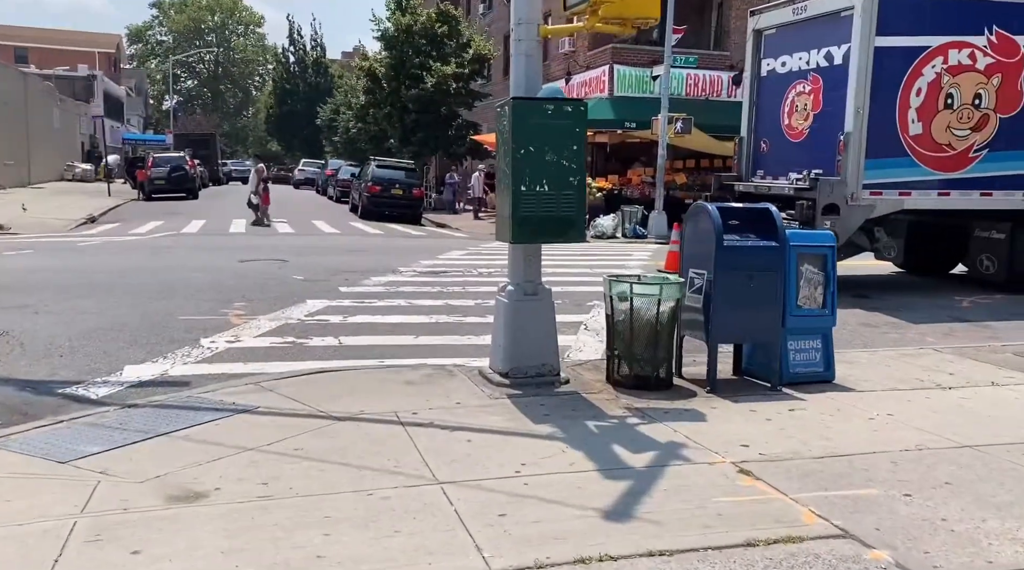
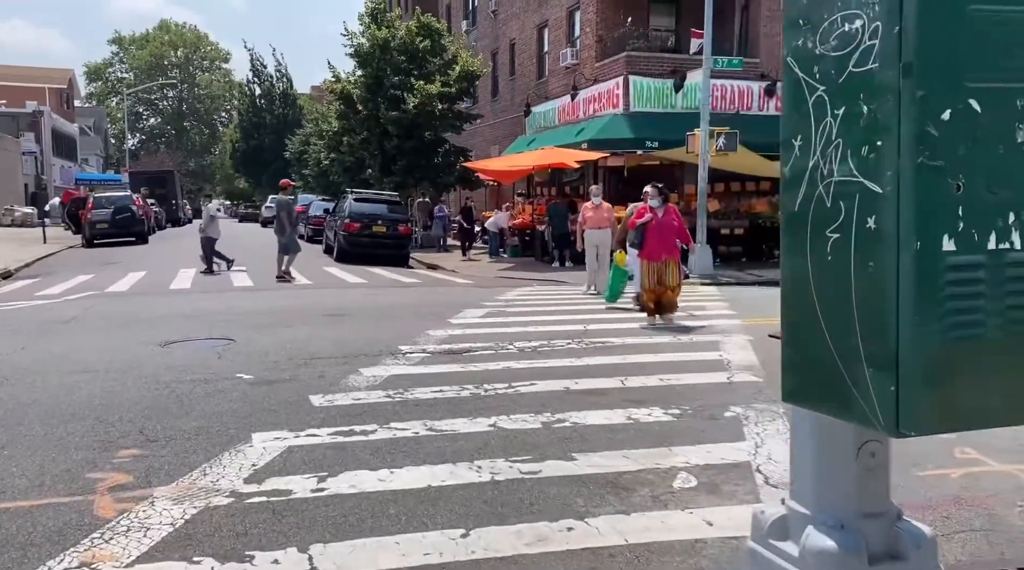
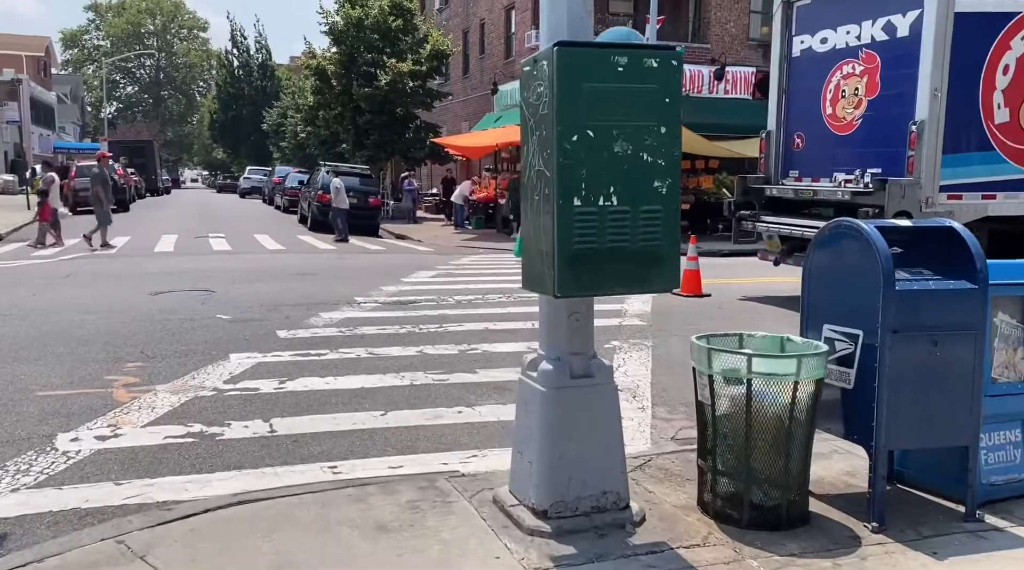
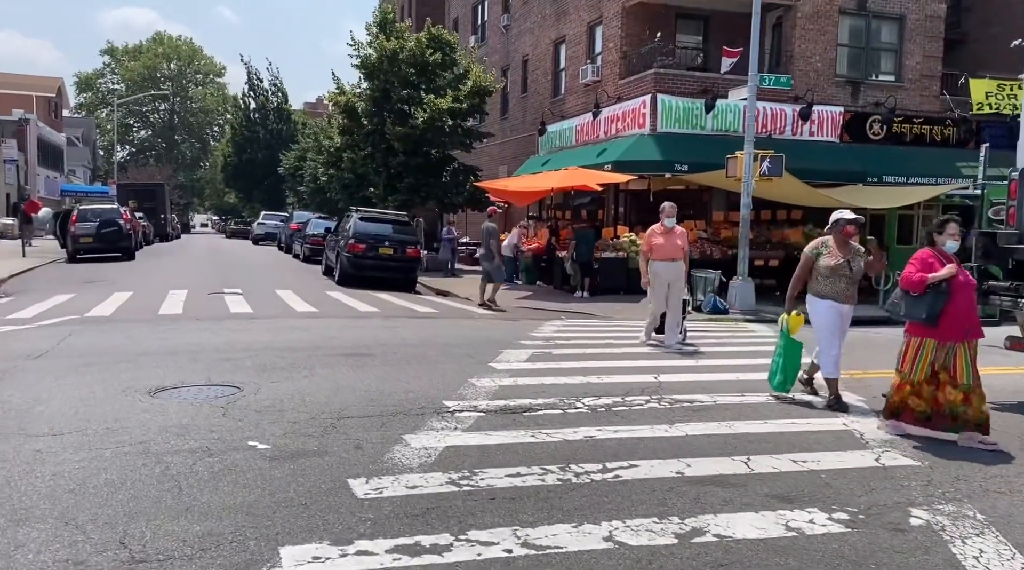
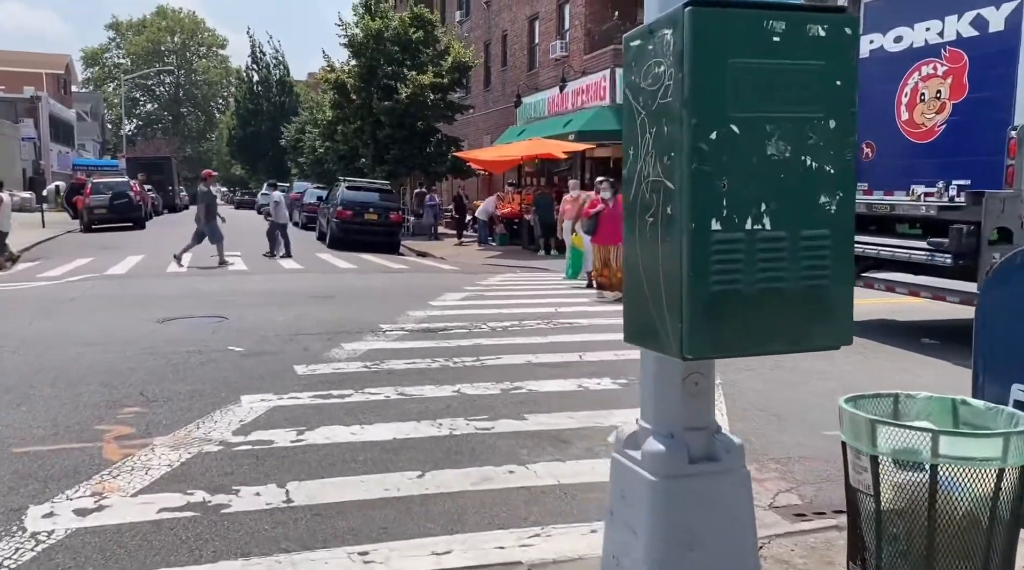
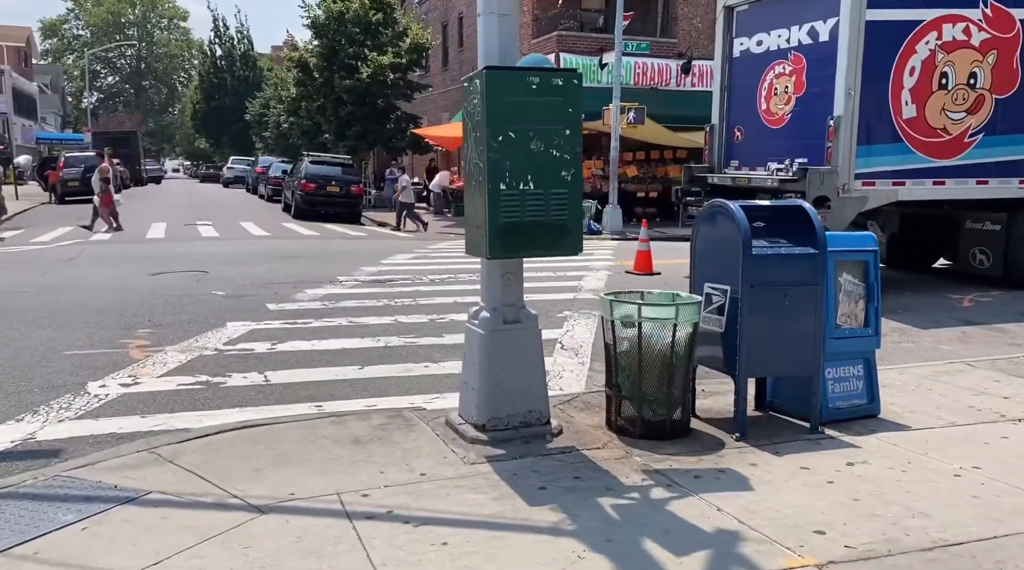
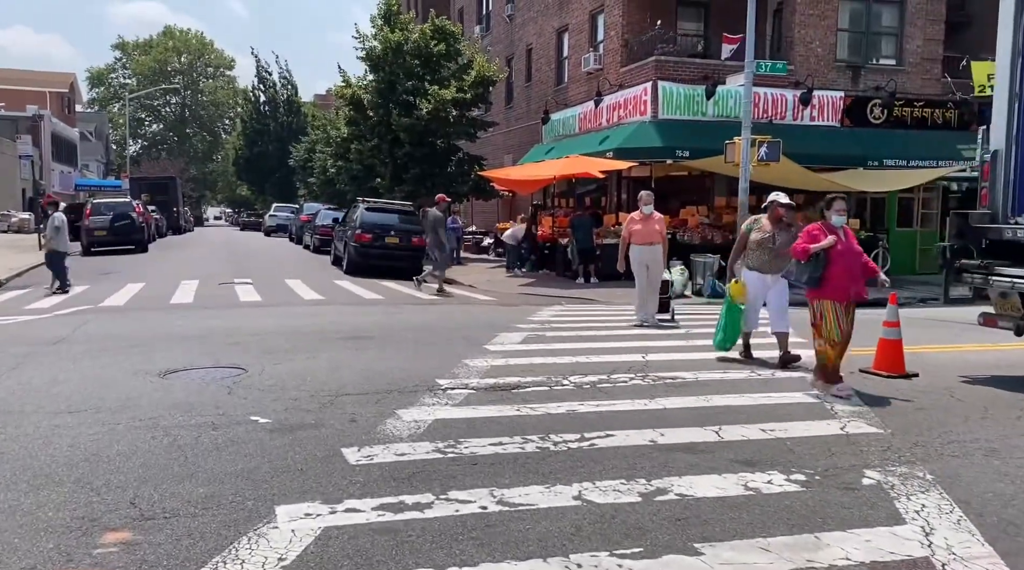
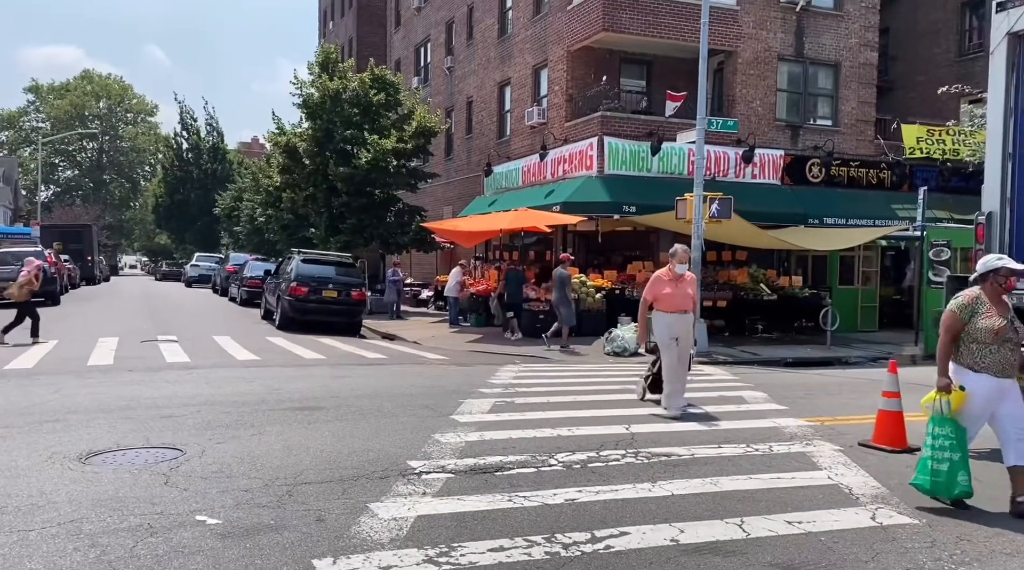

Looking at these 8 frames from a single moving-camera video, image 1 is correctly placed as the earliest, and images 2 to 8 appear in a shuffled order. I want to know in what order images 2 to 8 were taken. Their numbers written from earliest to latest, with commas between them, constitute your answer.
6, 3, 5, 2, 7, 4, 8
